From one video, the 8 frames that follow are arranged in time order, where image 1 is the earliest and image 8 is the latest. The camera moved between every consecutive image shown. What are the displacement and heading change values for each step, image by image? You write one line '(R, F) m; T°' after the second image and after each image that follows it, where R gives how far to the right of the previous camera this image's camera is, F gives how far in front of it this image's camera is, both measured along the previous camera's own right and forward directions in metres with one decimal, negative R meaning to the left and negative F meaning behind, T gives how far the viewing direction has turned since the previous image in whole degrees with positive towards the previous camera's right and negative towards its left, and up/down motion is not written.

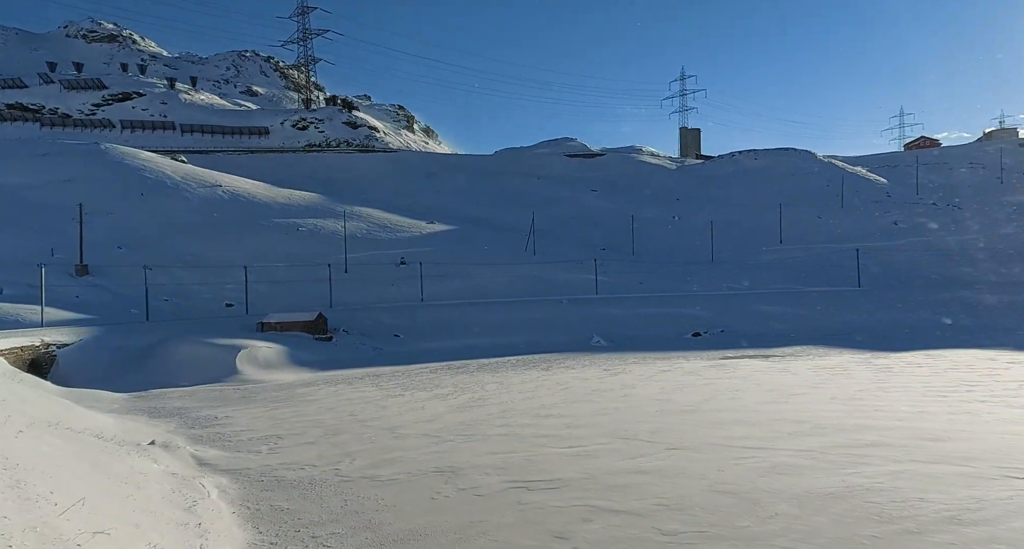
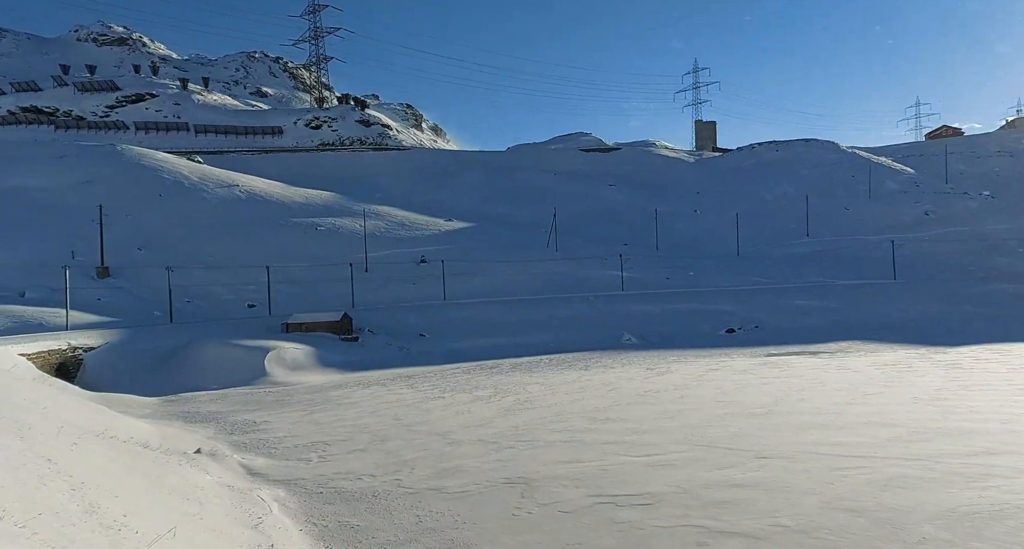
(-0.7, +0.5) m; -1°
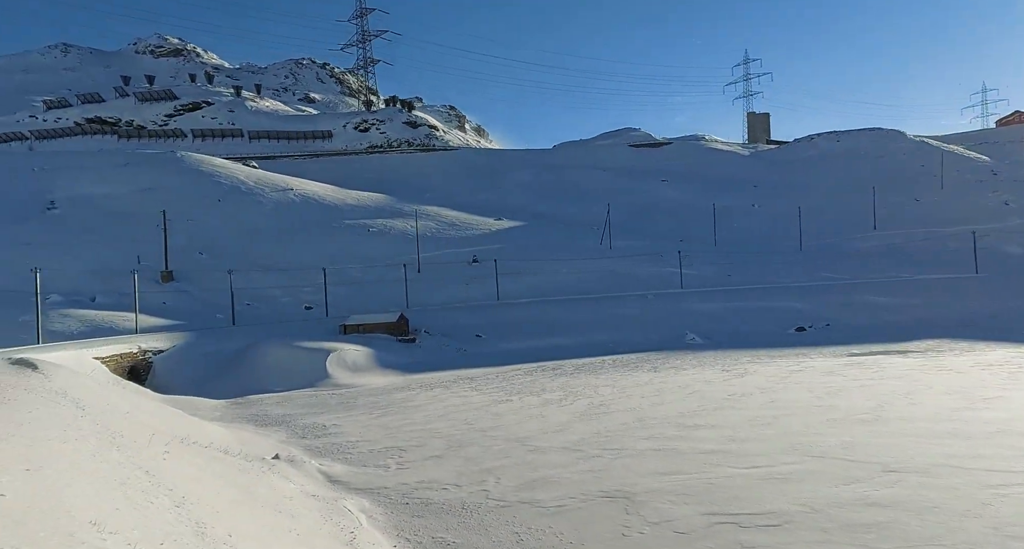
(-0.5, +0.6) m; -3°
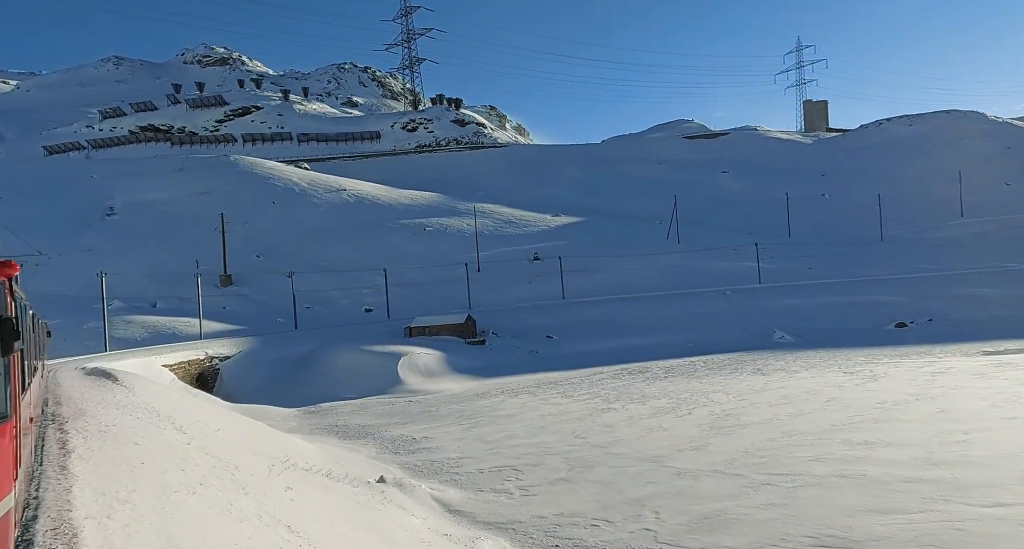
(-1.1, +1.6) m; -3°
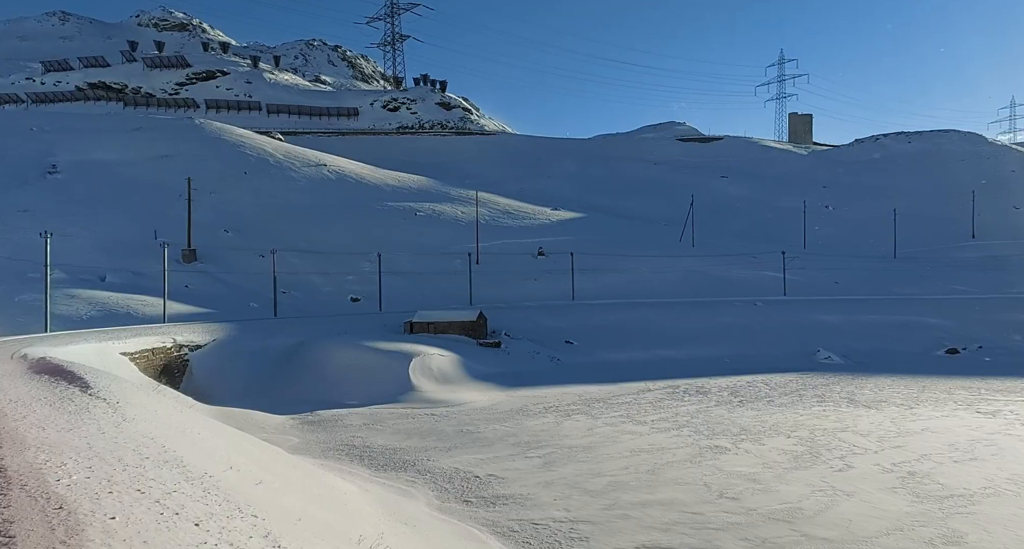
(-2.1, +3.8) m; +3°
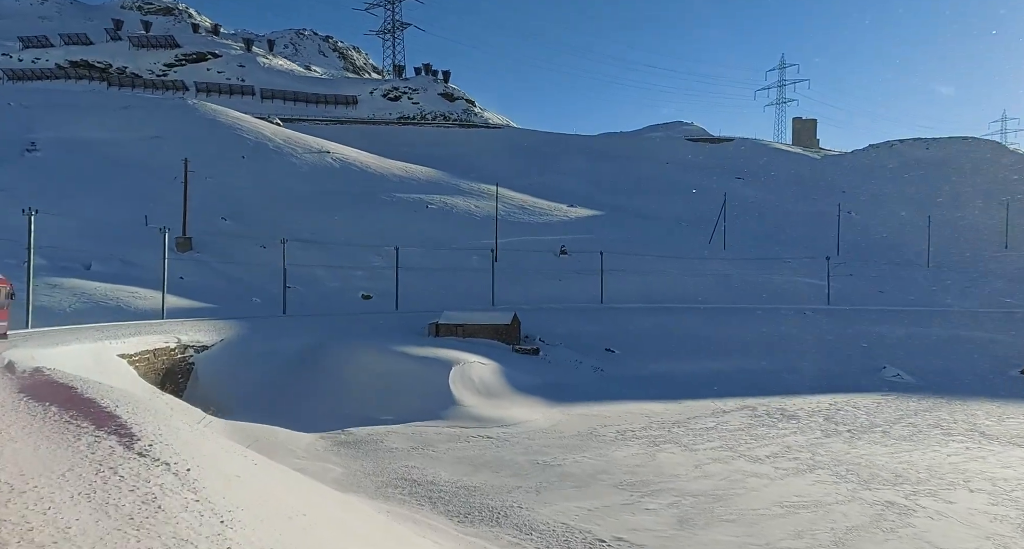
(-1.7, +2.8) m; +1°
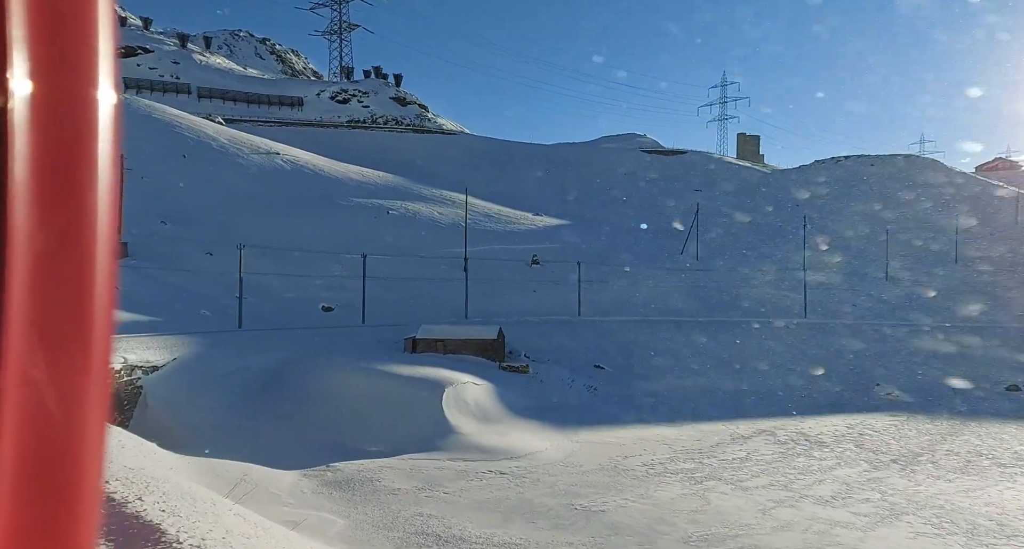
(-1.3, +1.9) m; +4°
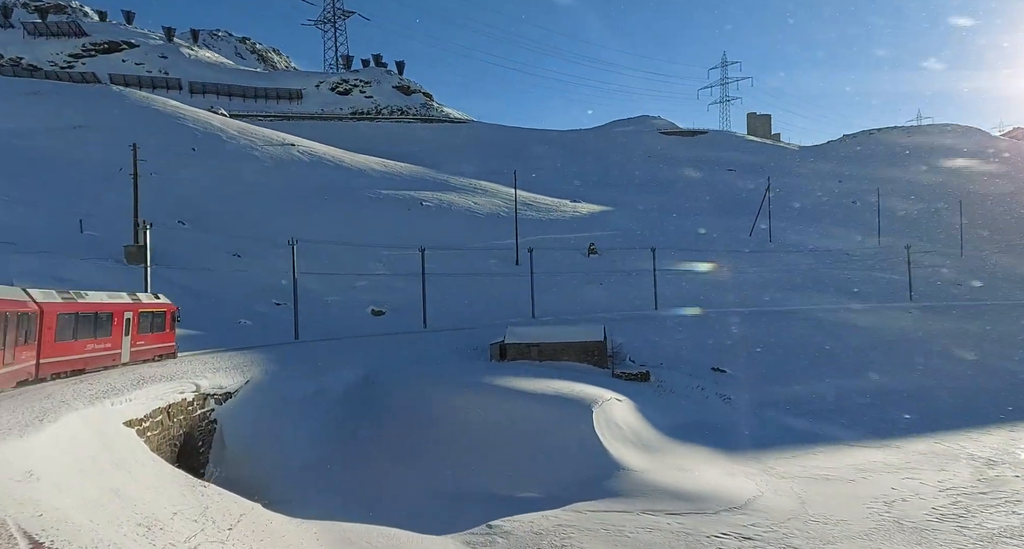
(-2.9, +3.8) m; +1°
